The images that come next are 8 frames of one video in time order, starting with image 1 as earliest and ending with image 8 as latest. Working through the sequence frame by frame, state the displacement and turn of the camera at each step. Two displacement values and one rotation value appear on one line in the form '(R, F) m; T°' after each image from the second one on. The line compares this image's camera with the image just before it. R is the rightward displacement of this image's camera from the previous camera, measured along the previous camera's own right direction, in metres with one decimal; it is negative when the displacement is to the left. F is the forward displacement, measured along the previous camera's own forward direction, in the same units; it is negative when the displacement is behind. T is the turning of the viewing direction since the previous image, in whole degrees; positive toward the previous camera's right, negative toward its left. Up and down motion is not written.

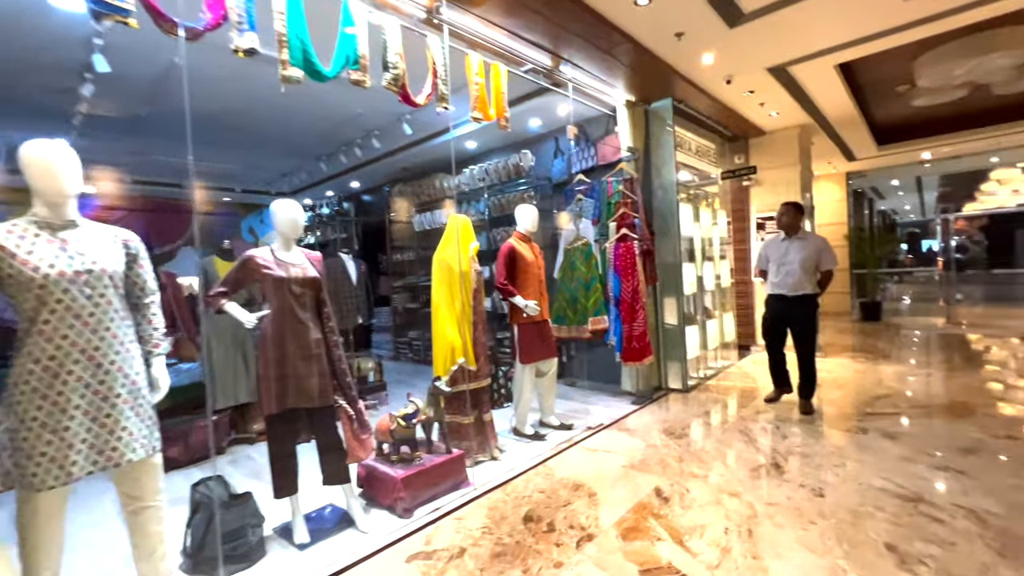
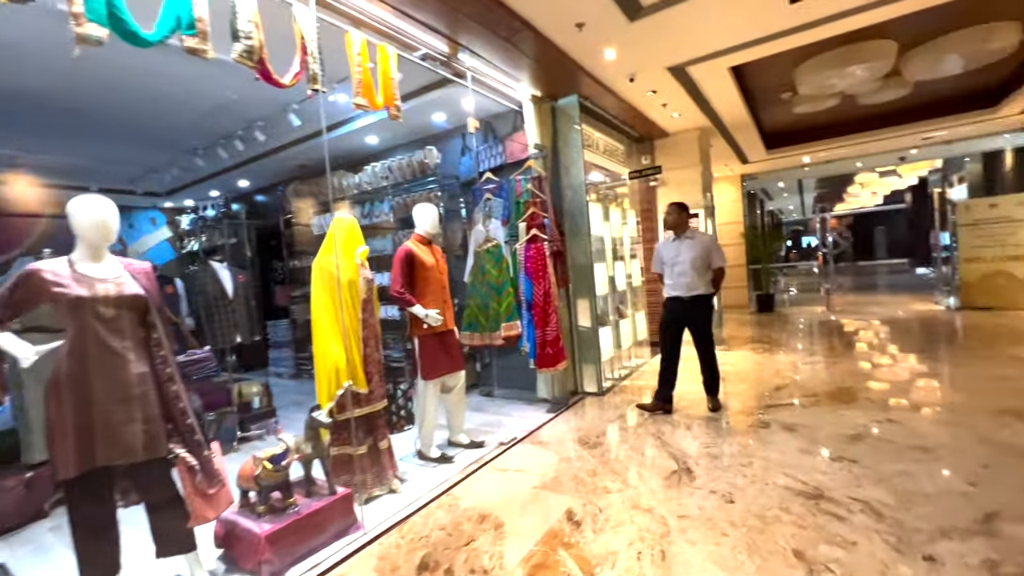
(+0.2, +0.3) m; +9°
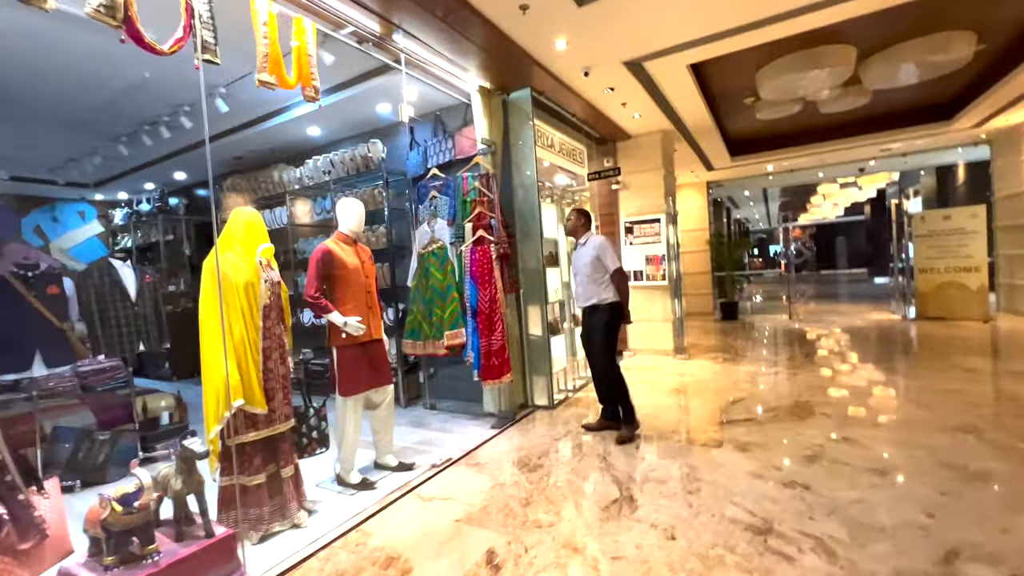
(+0.3, +0.3) m; +3°
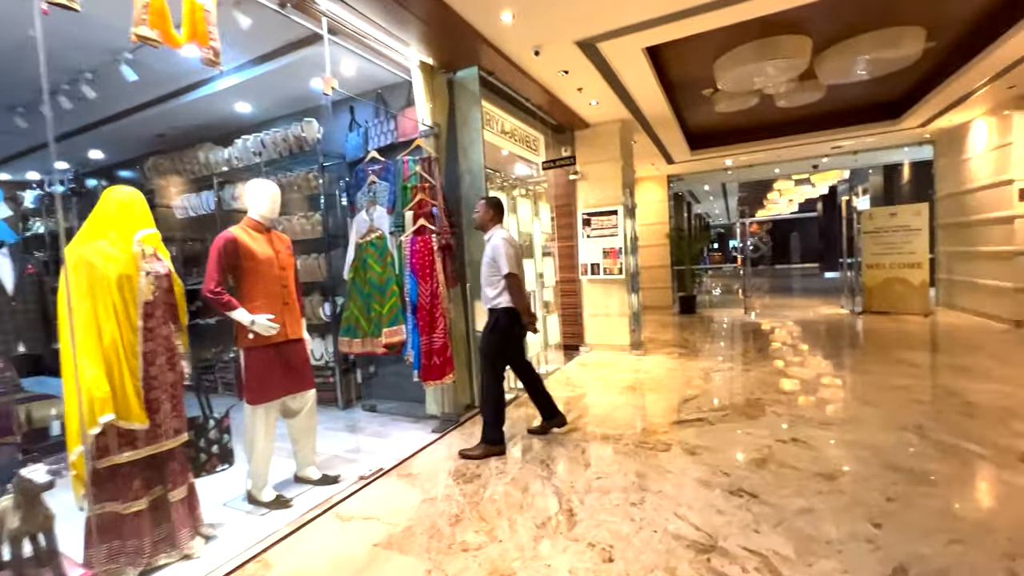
(+0.2, +0.3) m; +4°
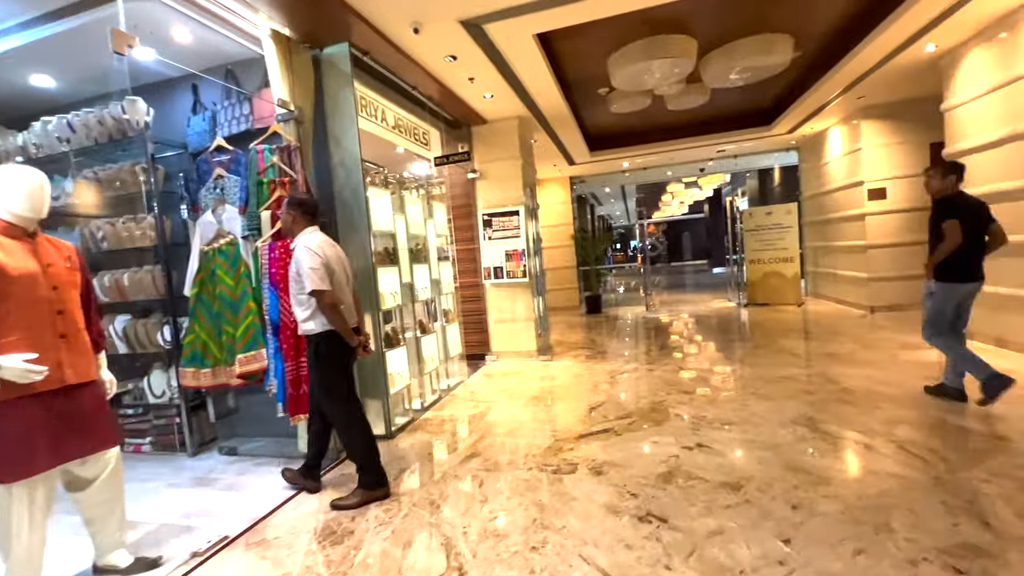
(+0.2, +0.4) m; +11°
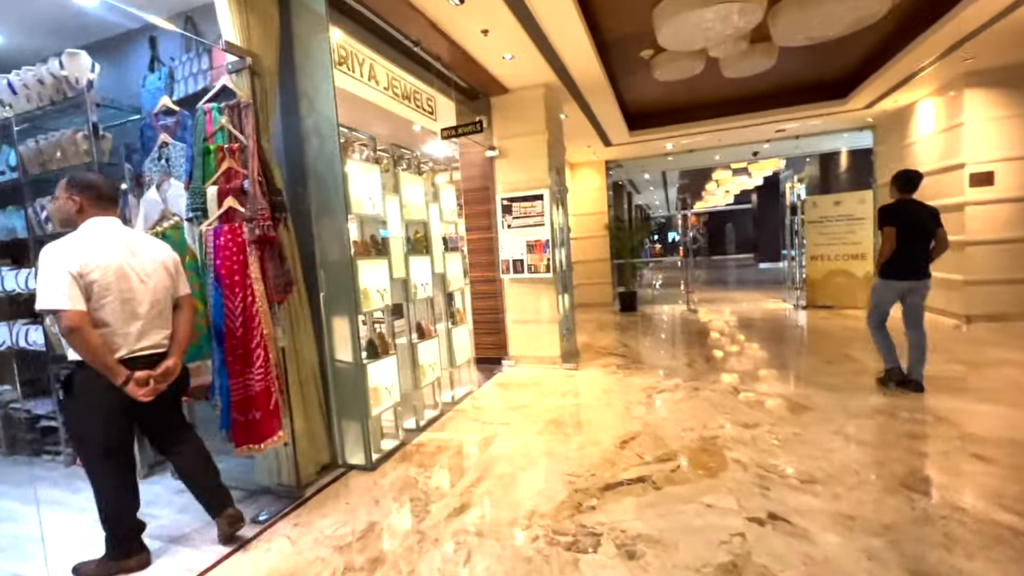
(+0.1, +0.8) m; -4°
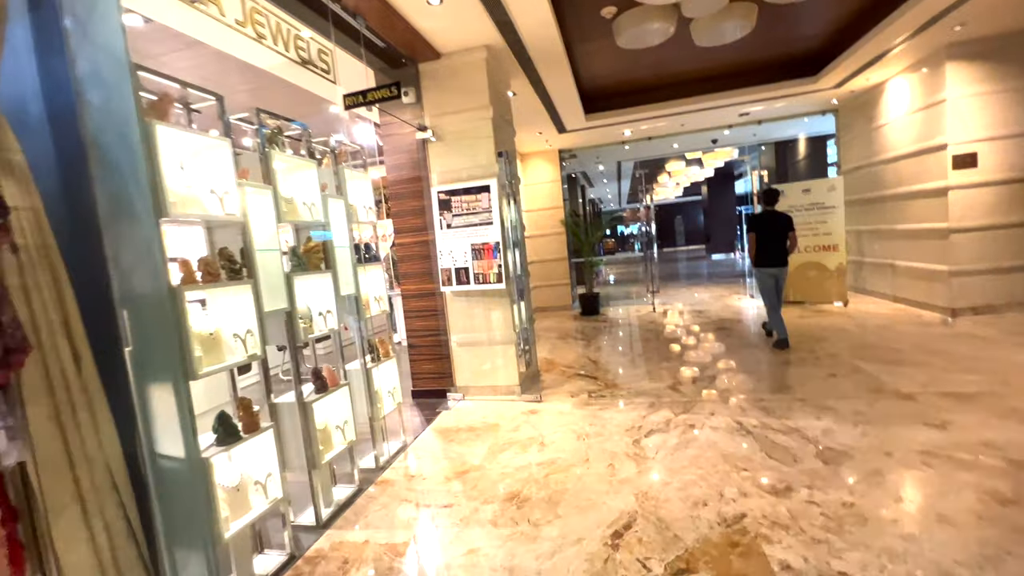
(+0.1, +1.0) m; +6°
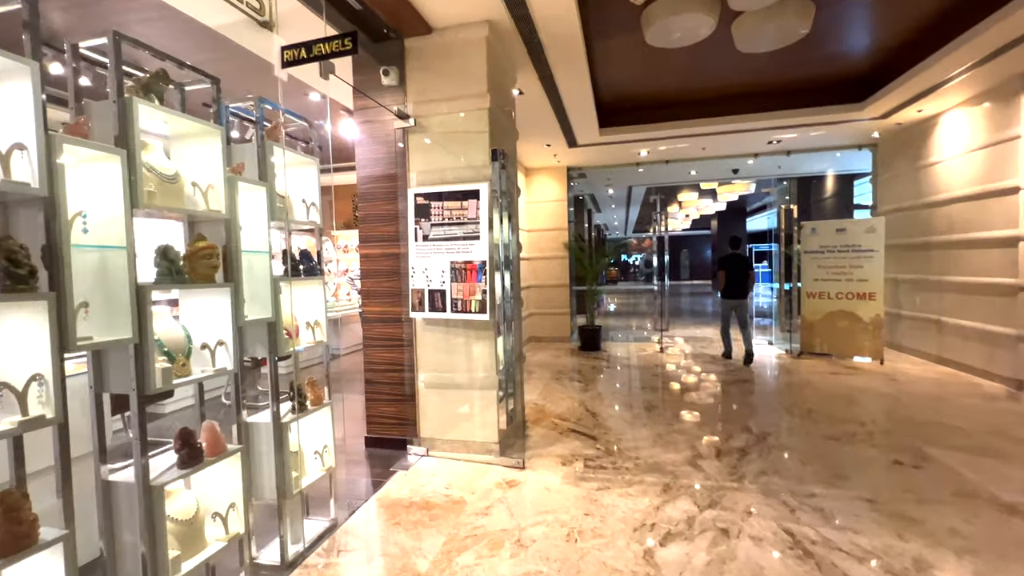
(+0.1, +0.8) m; 0°
